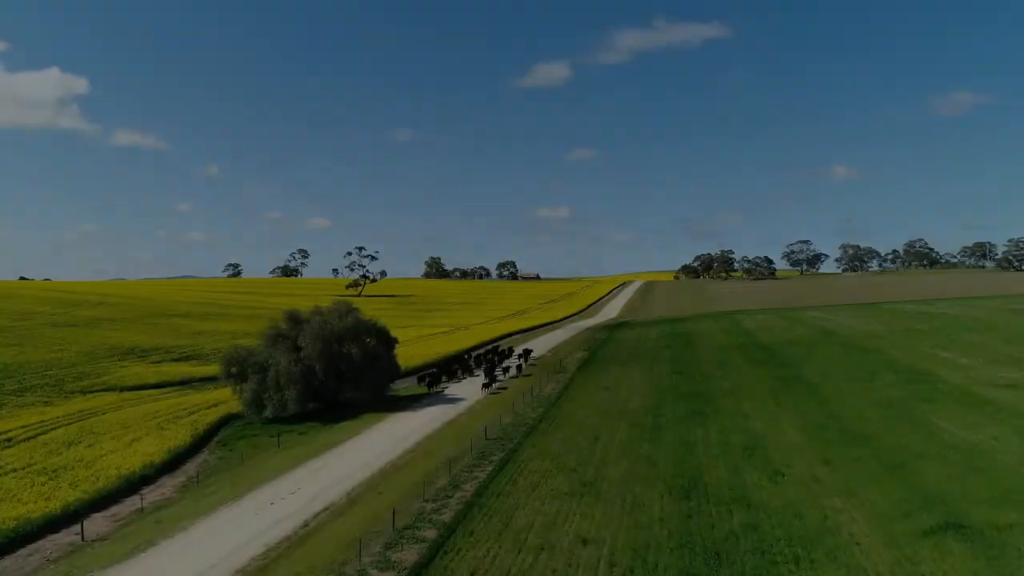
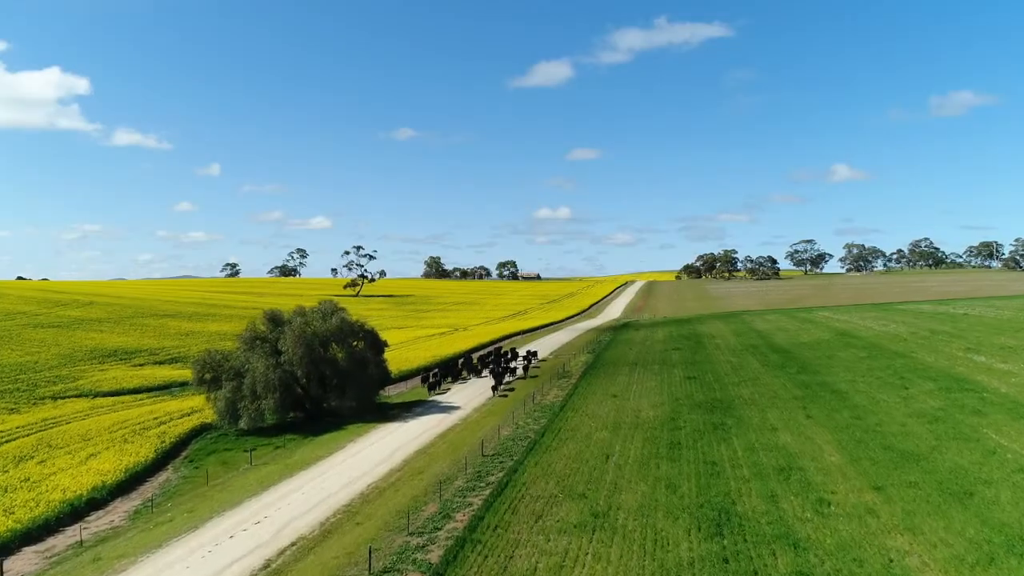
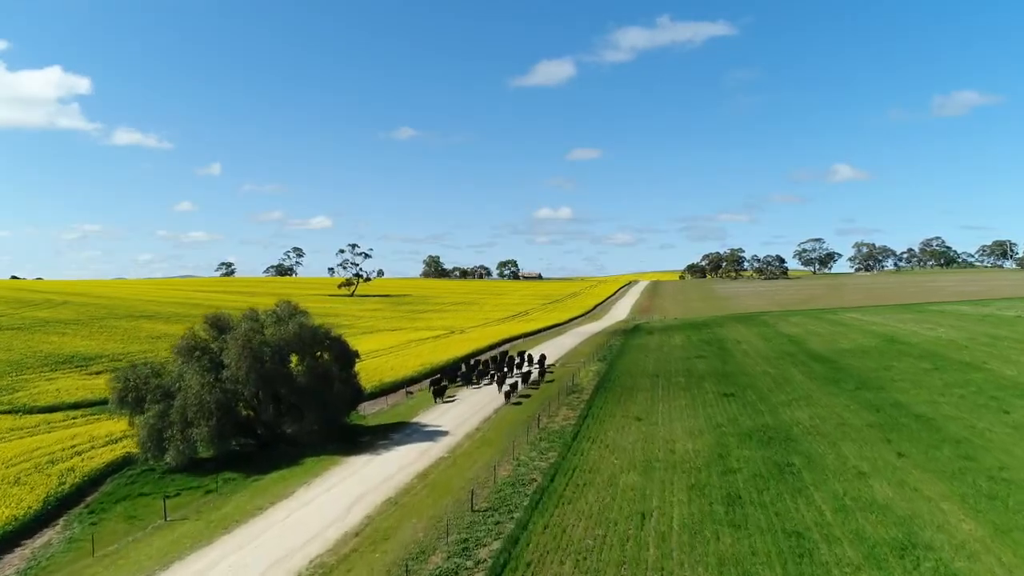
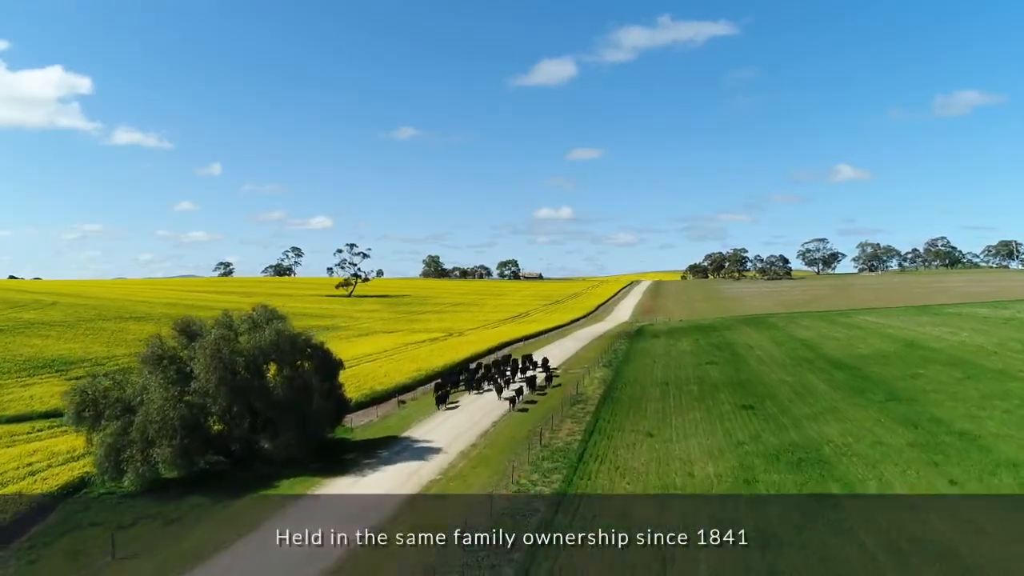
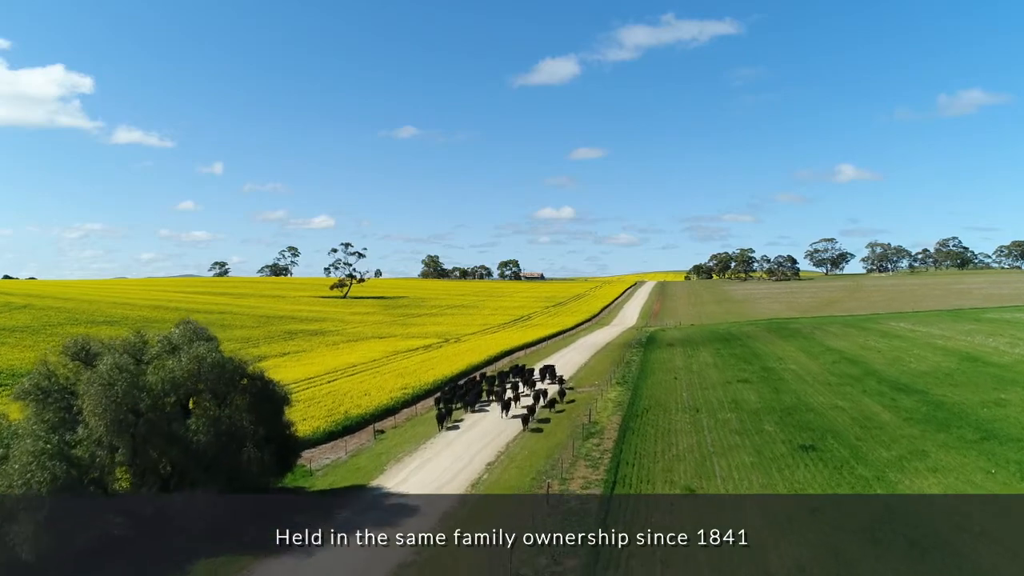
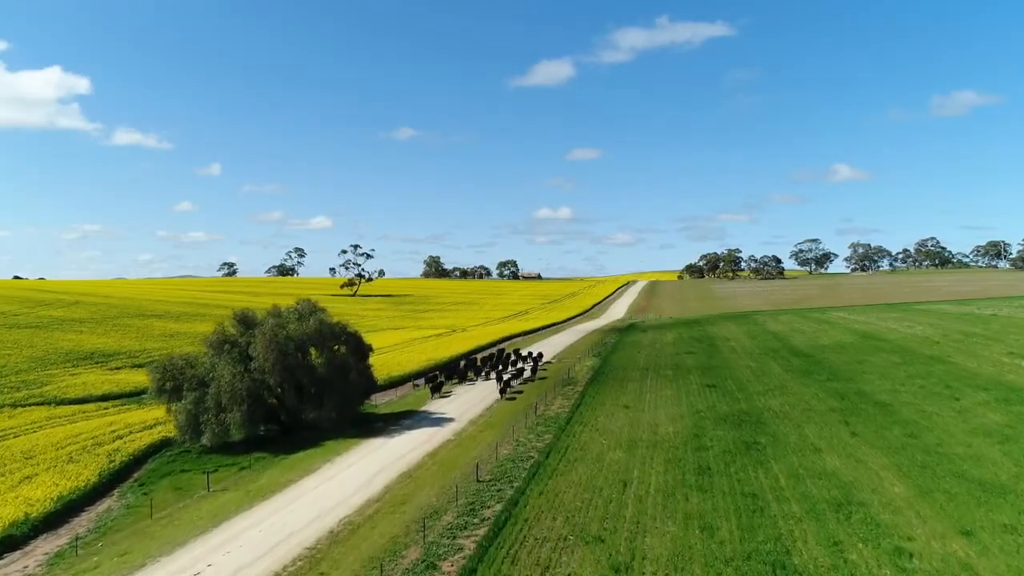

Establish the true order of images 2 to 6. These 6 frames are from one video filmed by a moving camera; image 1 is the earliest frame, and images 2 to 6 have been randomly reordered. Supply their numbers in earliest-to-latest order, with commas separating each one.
2, 6, 3, 4, 5
